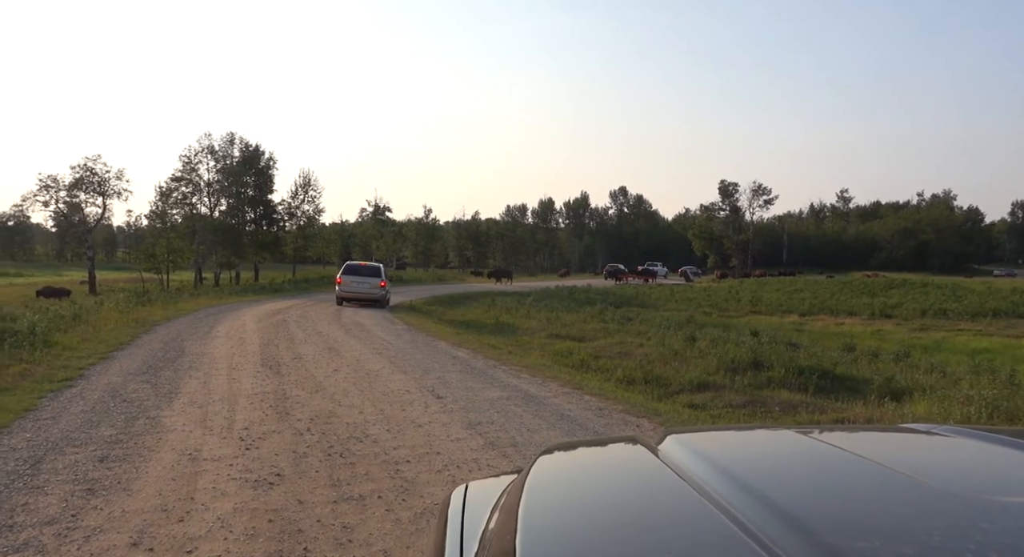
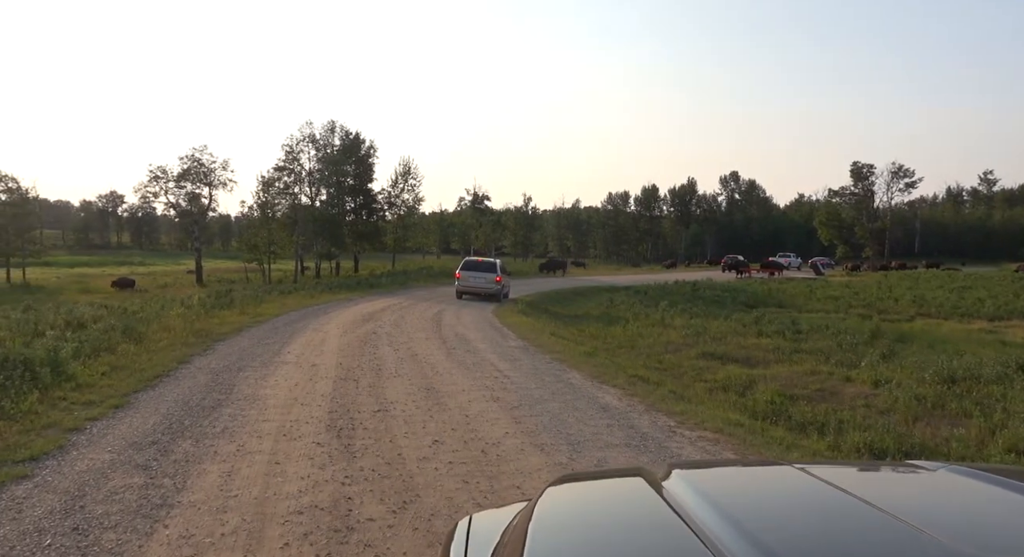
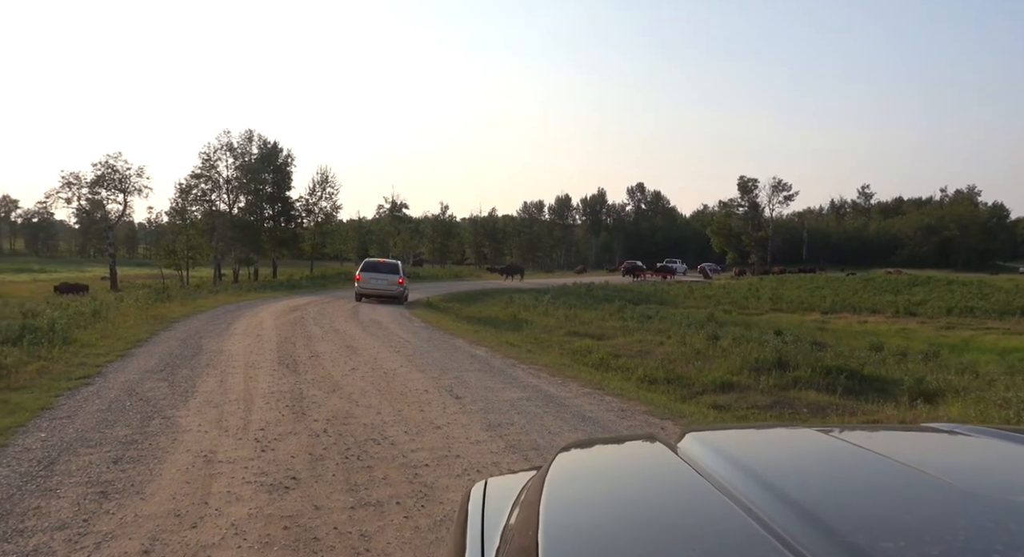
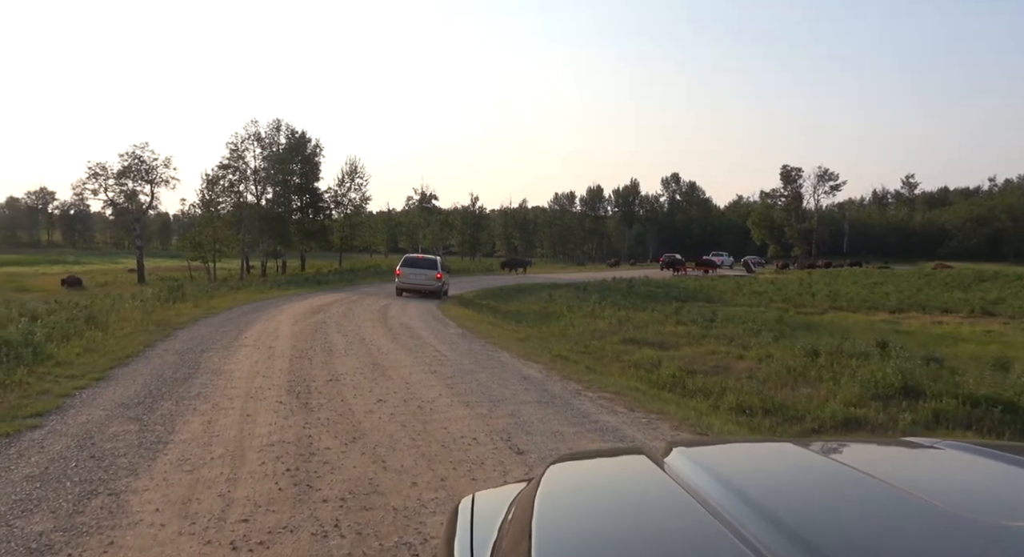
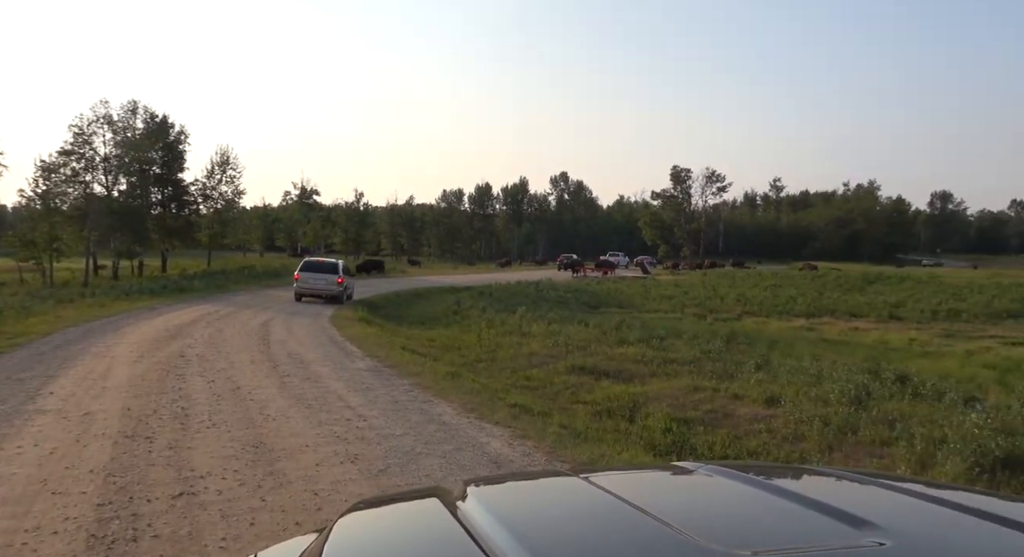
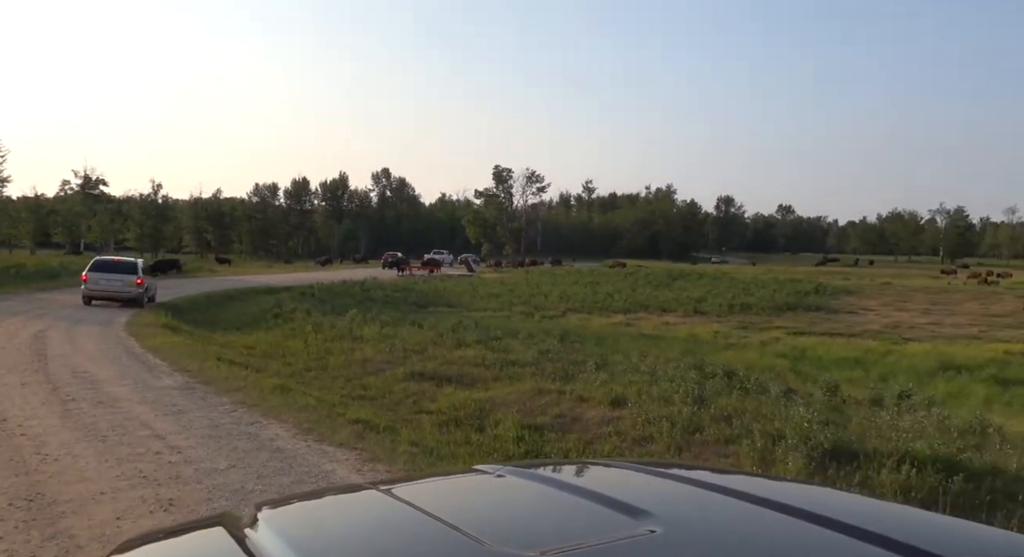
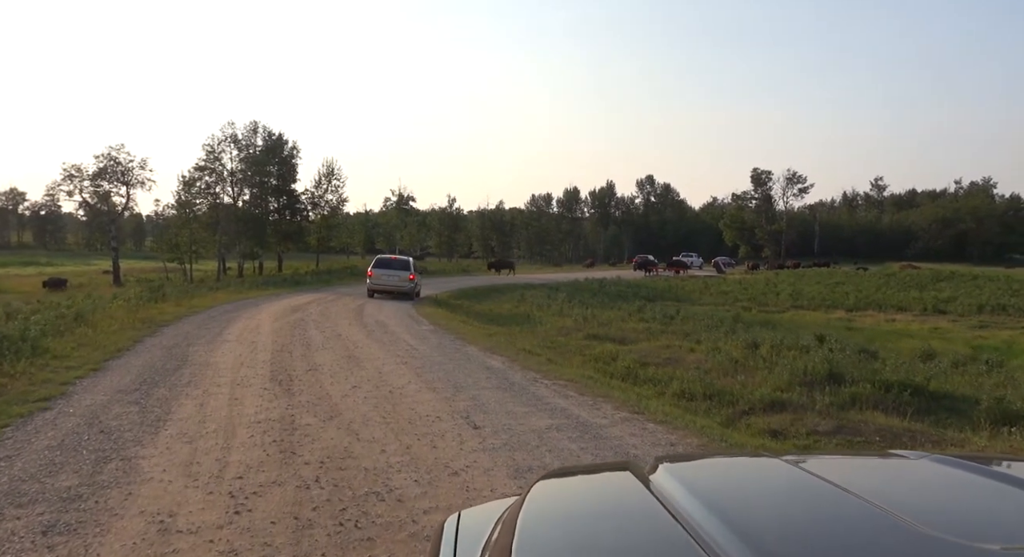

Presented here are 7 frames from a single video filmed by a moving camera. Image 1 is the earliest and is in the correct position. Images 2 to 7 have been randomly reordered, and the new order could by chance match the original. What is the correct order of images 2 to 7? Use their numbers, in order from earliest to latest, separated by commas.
3, 7, 4, 2, 5, 6
